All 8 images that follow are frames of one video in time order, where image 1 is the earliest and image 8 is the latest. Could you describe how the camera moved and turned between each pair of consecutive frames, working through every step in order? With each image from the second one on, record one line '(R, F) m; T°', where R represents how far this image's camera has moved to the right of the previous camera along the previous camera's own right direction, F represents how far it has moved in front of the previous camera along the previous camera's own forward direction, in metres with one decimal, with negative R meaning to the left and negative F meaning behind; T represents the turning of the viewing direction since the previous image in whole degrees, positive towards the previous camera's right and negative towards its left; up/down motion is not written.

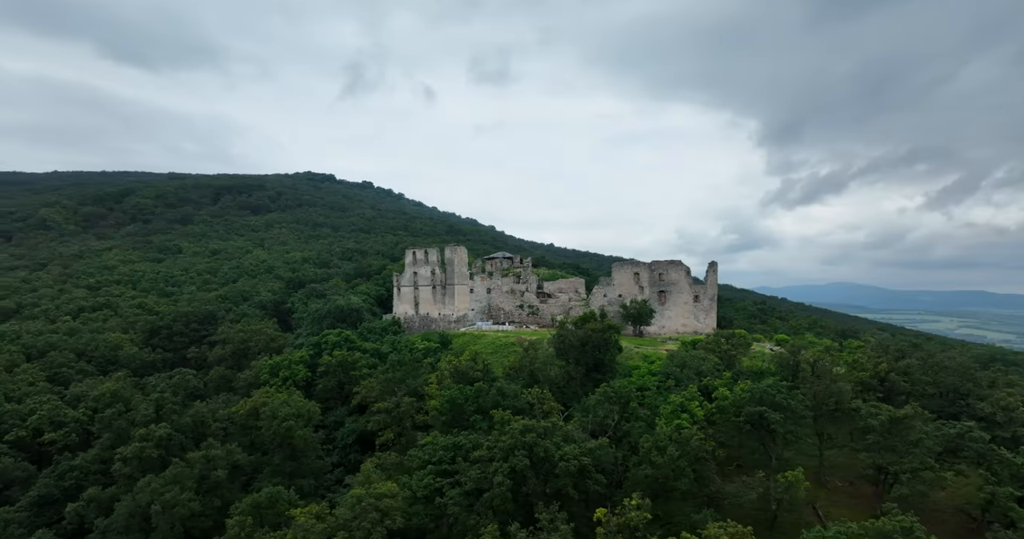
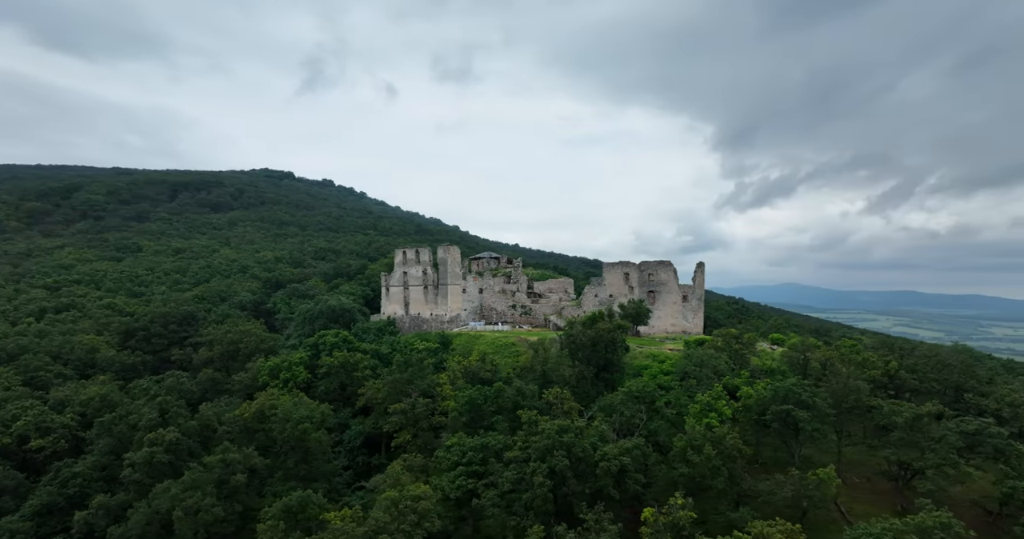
(-2.1, +0.4) m; +2°
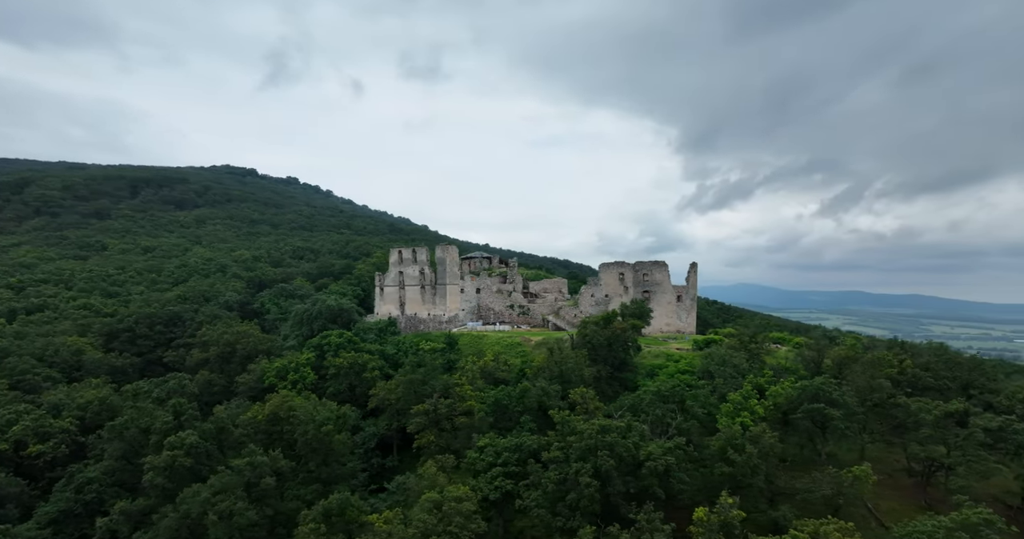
(-2.0, +0.3) m; +2°
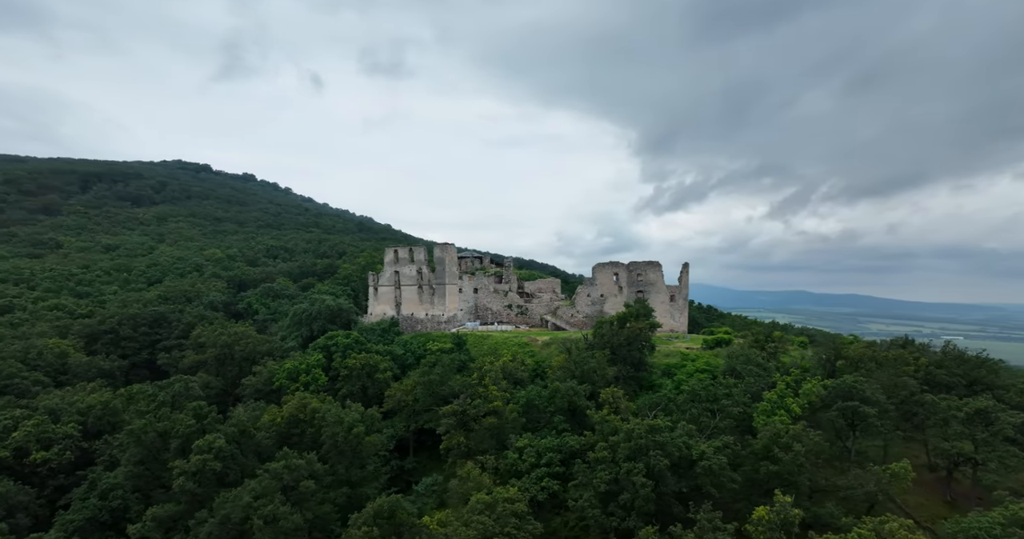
(-2.3, +0.3) m; +2°
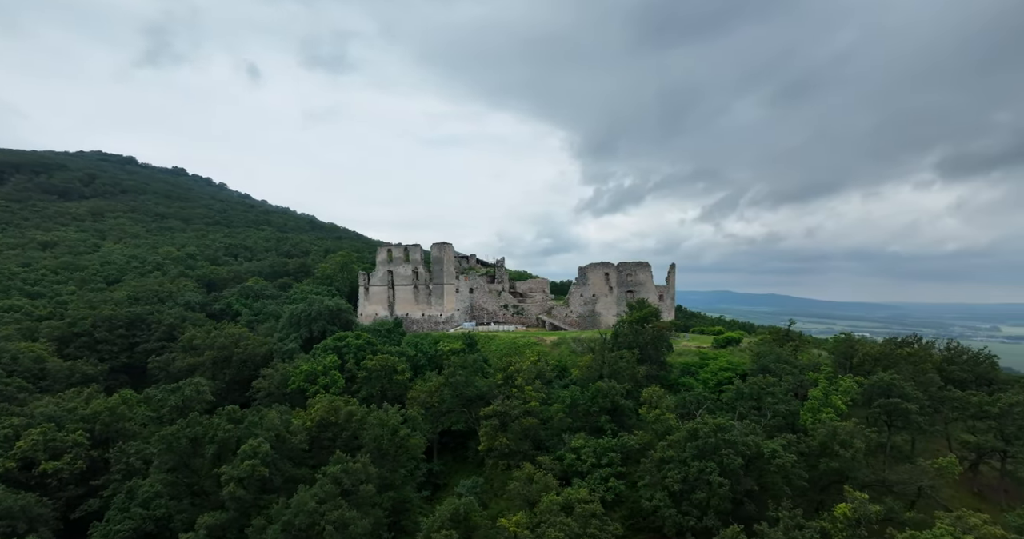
(-3.3, +0.4) m; +3°
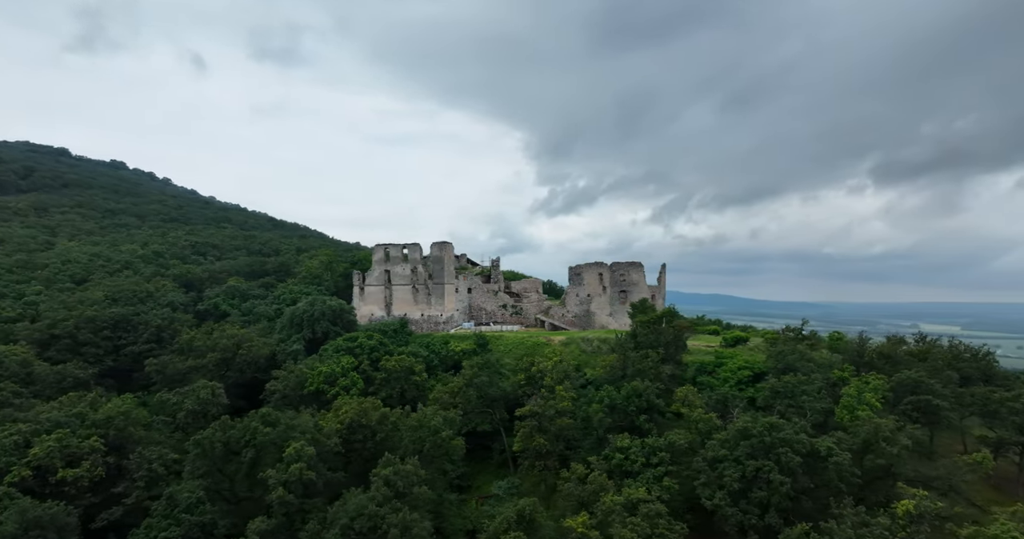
(-2.7, +0.2) m; +2°
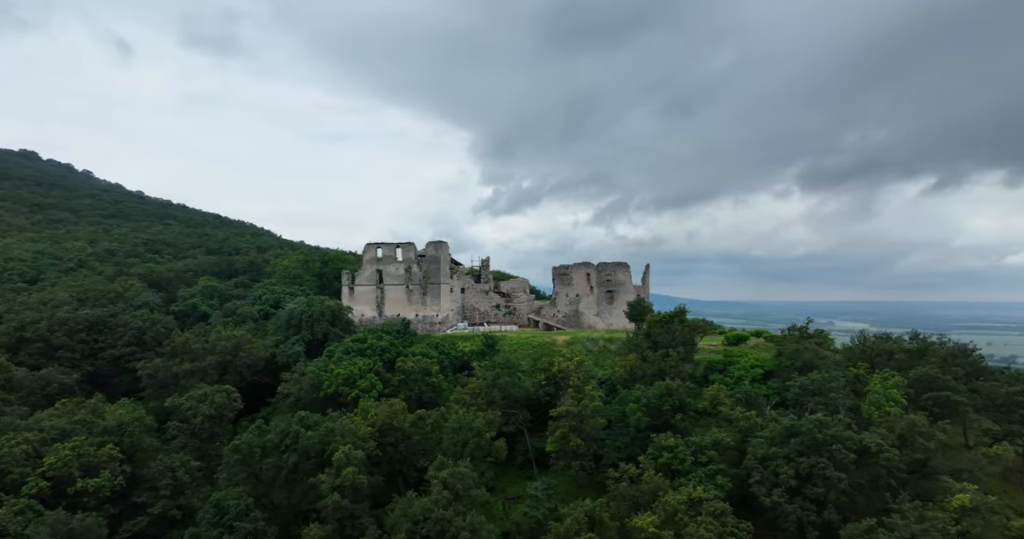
(-3.0, +0.1) m; +3°
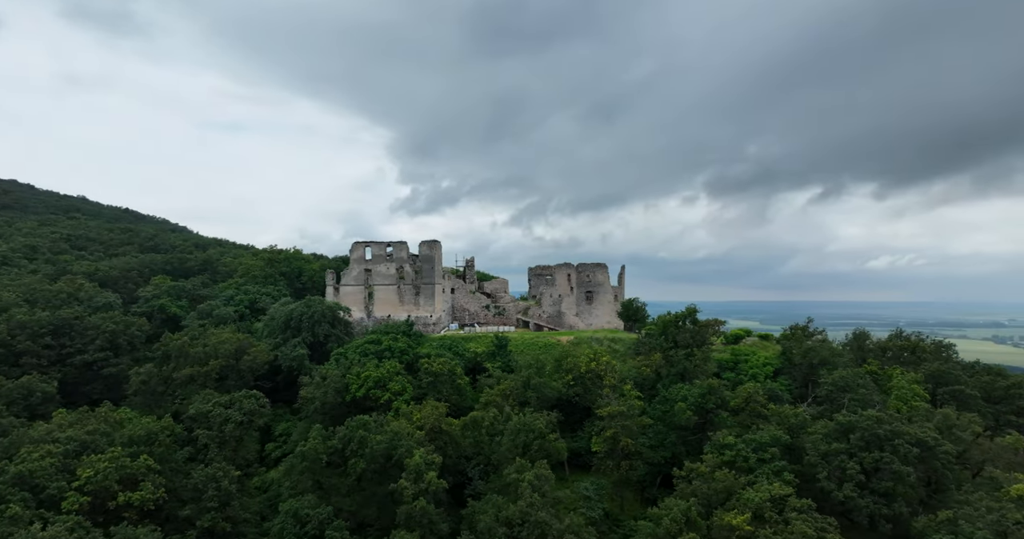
(-4.5, -0.1) m; +5°
